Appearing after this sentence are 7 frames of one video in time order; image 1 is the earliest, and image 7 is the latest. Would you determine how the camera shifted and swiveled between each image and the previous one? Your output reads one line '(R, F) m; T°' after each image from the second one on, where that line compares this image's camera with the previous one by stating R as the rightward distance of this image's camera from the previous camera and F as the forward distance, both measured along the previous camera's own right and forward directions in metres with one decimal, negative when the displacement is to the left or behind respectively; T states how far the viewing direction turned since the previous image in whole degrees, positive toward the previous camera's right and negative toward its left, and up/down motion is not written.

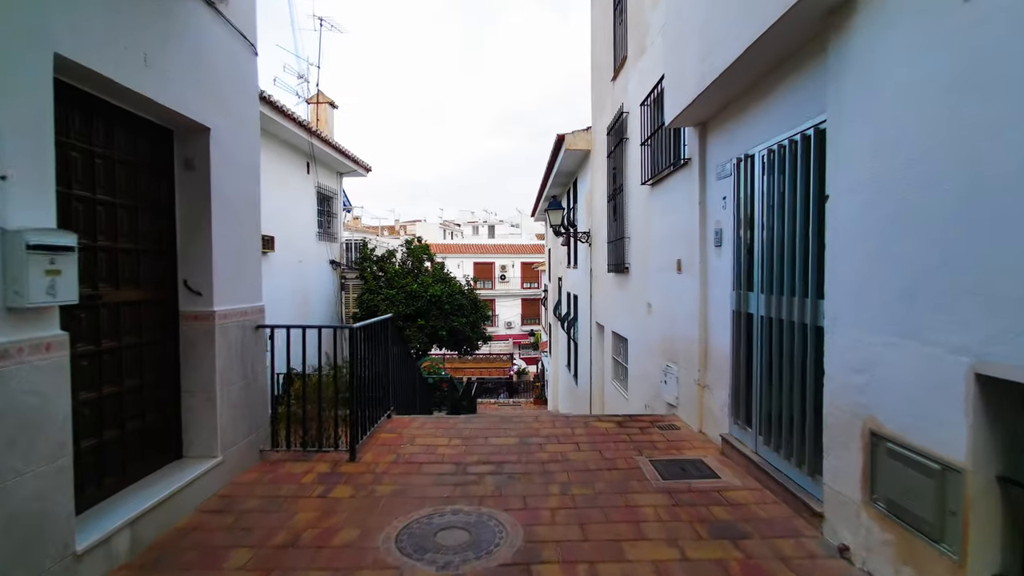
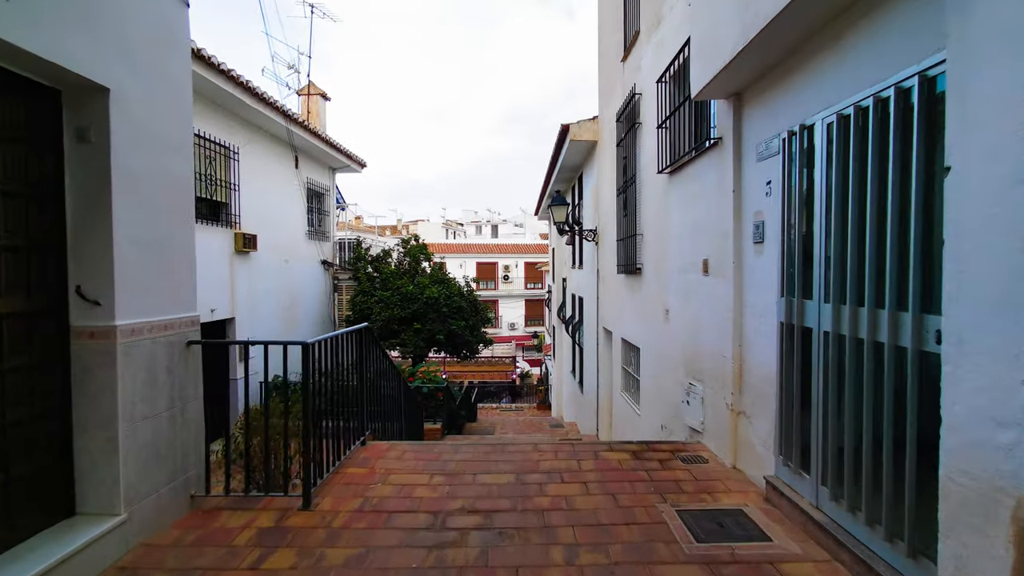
(+0.1, +0.7) m; 0°
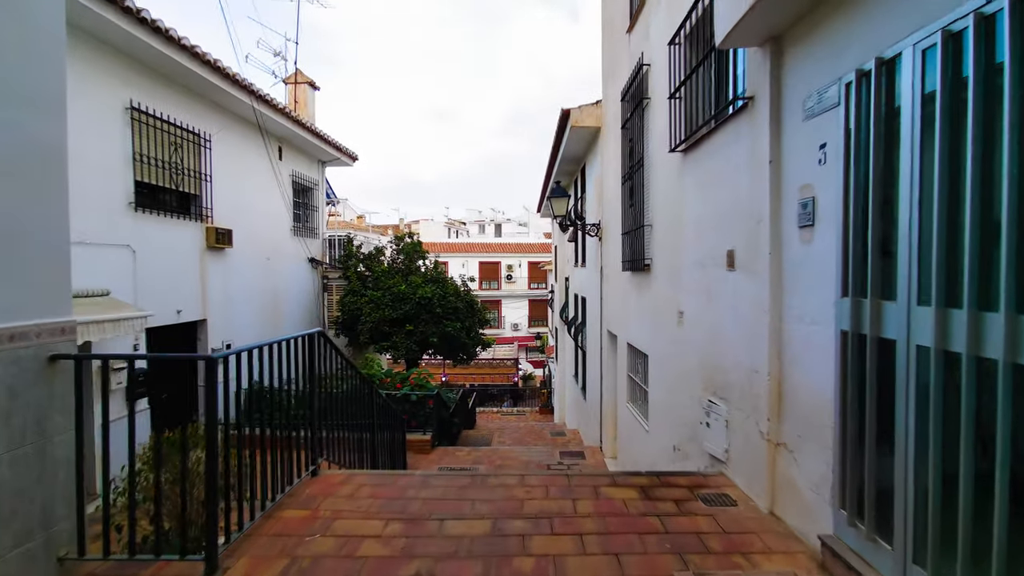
(+0.1, +0.7) m; -1°
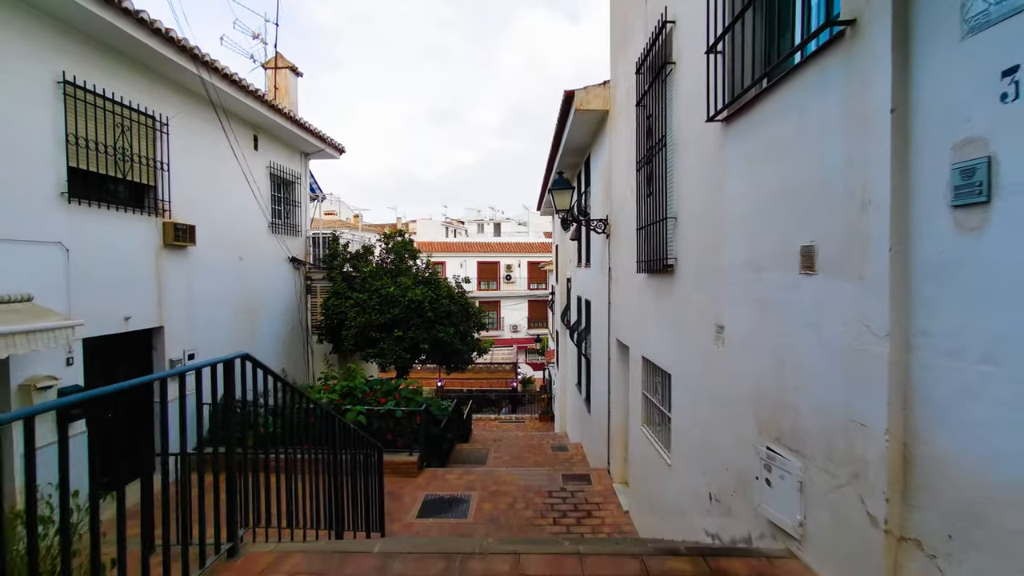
(0.0, +0.9) m; 0°
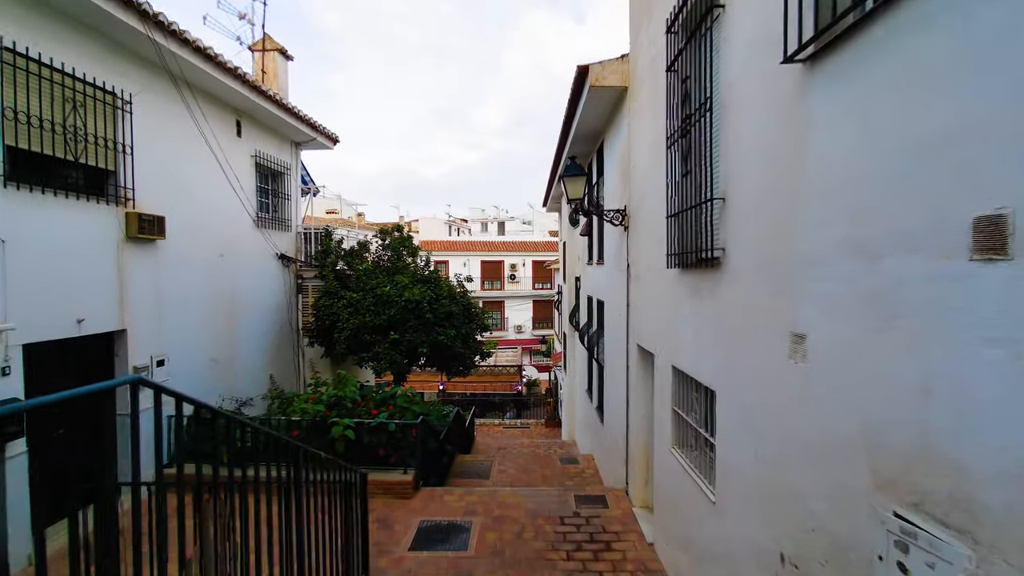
(0.0, +0.8) m; 0°
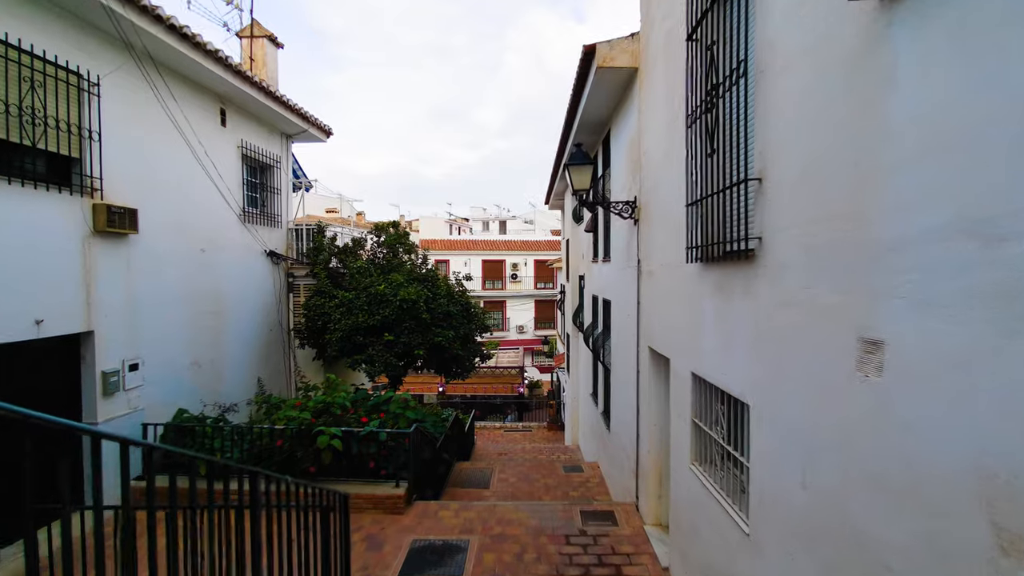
(0.0, +0.5) m; 0°
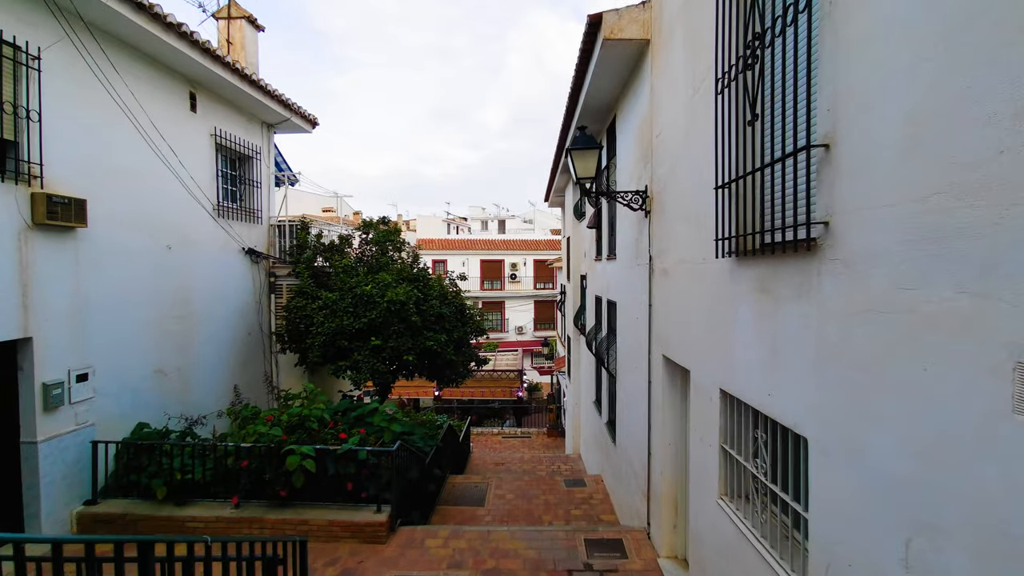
(0.0, +0.7) m; 0°
